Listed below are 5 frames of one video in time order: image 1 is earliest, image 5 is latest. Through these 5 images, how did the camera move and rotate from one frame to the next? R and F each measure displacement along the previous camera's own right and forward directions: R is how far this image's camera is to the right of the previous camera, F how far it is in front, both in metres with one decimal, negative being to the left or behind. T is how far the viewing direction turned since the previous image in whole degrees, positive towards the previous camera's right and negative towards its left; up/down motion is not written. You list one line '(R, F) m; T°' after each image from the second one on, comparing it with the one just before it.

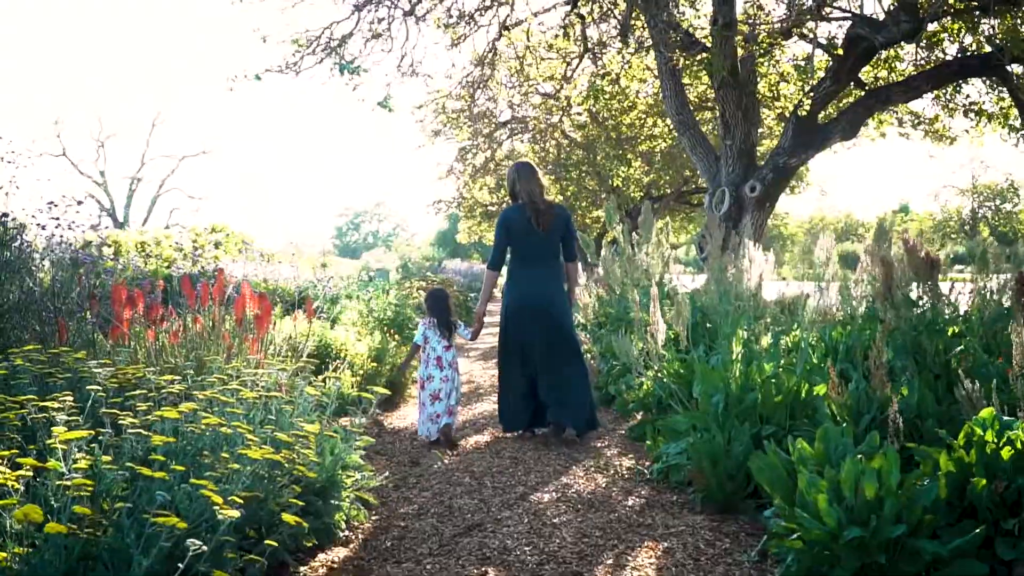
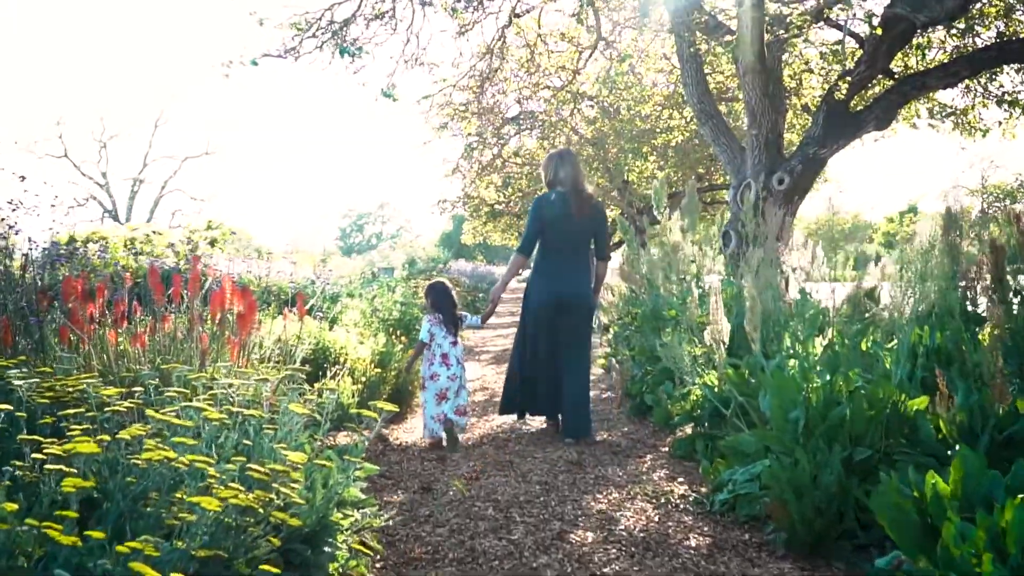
(-0.1, +0.7) m; 0°
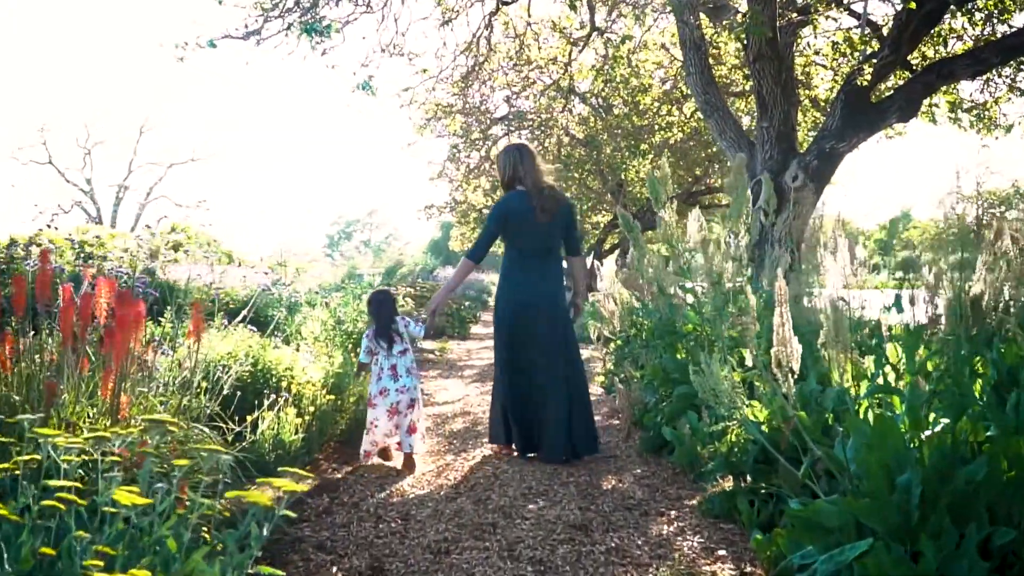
(0.0, +1.1) m; 0°
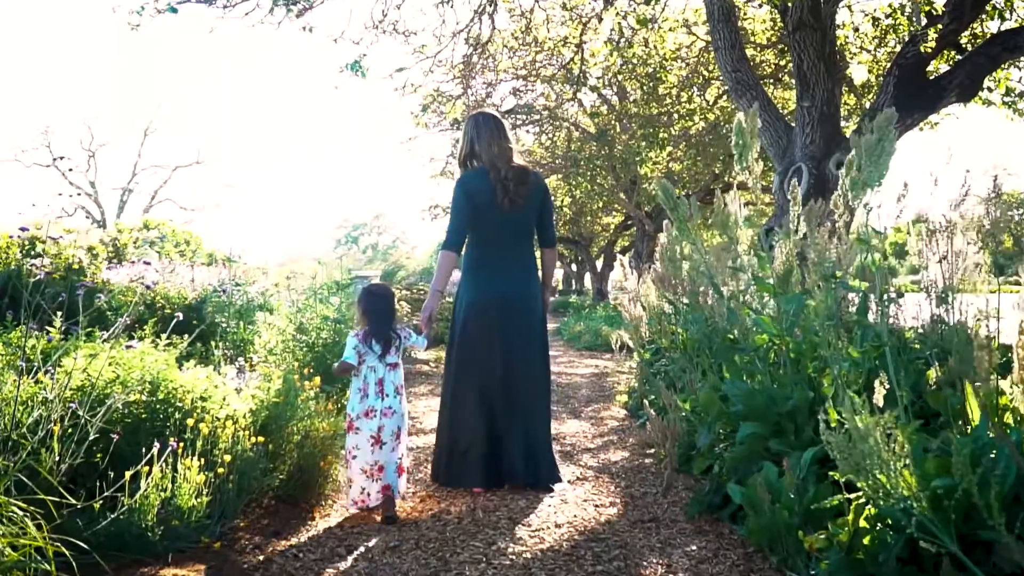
(0.0, +1.3) m; 0°
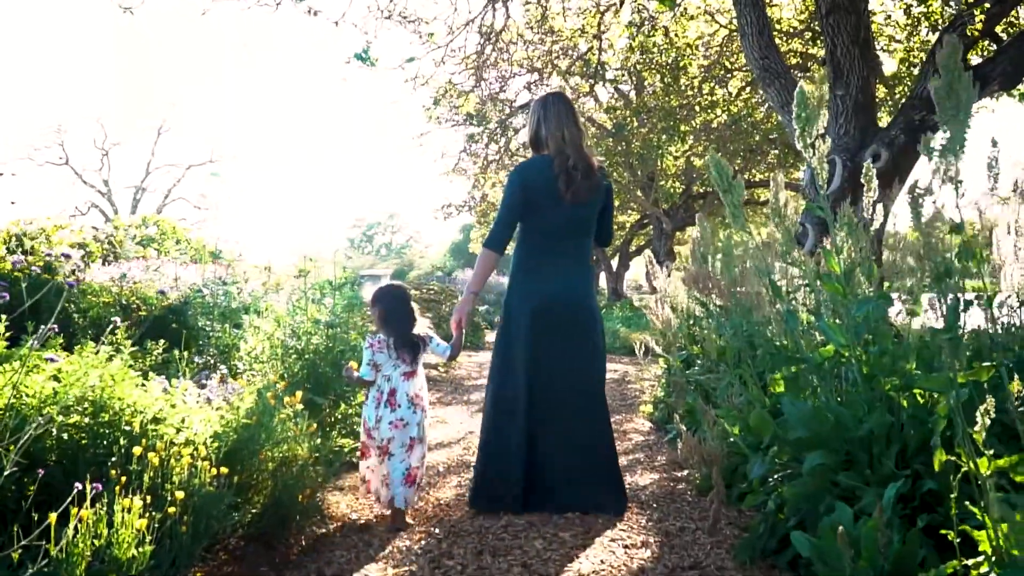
(0.0, +0.5) m; 0°
